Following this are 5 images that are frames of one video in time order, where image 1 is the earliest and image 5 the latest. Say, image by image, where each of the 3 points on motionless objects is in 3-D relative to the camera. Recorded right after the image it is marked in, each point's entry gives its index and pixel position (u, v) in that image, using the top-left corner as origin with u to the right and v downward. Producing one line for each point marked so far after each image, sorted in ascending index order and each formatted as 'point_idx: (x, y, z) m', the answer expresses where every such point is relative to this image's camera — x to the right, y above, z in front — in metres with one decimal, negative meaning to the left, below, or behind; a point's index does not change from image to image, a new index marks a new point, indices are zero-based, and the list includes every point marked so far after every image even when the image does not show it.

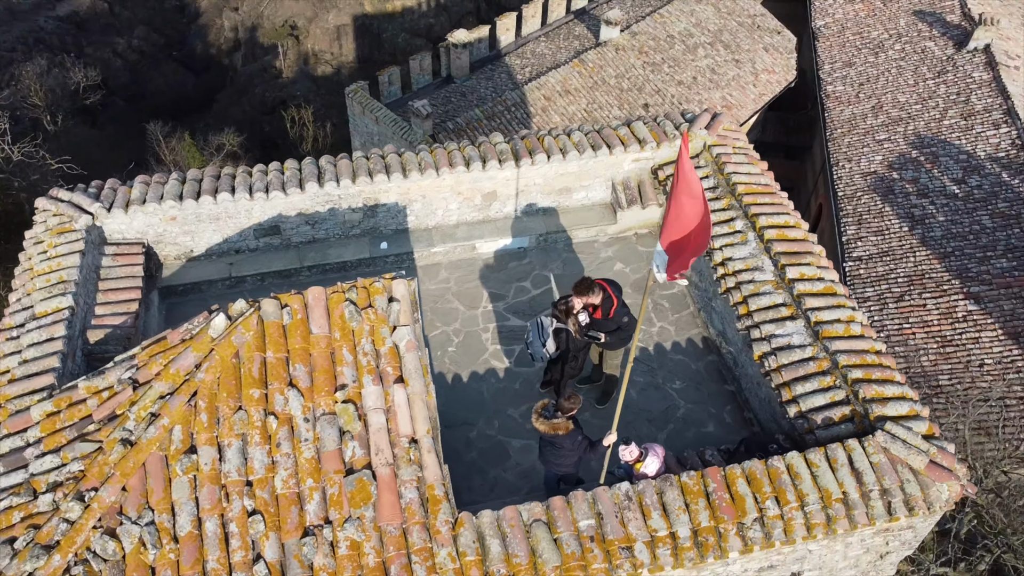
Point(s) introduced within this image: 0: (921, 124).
0: (+8.4, +3.4, +16.6) m
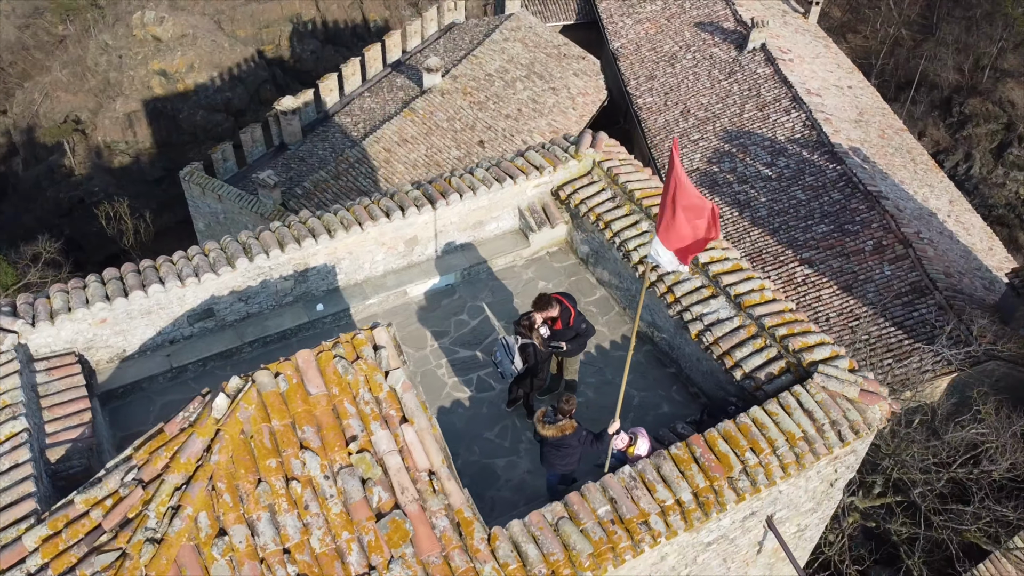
0: (+4.9, +3.8, +18.5) m
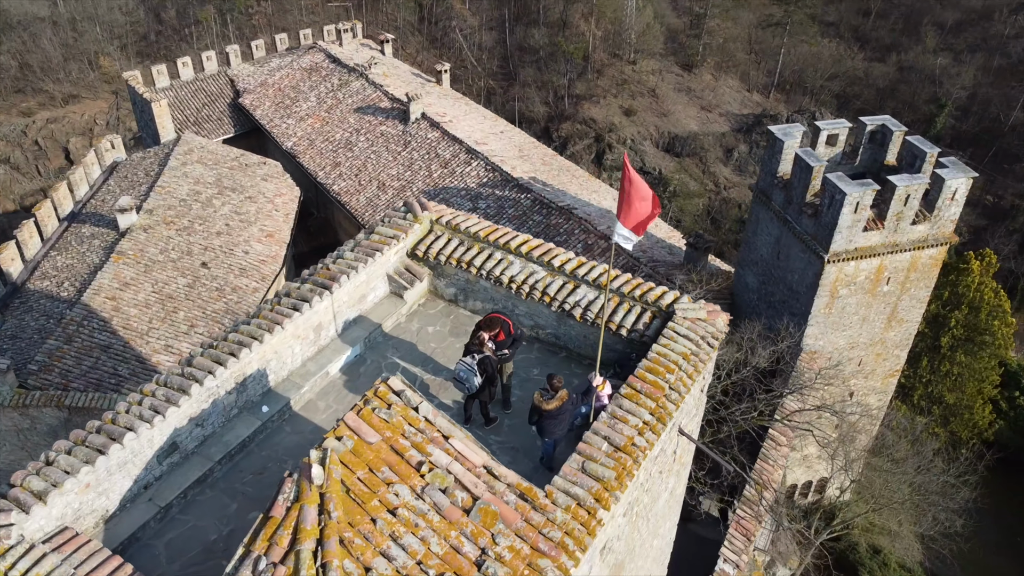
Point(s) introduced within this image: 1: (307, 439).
0: (-2.3, +2.7, +20.7) m
1: (-1.7, -1.3, +6.8) m
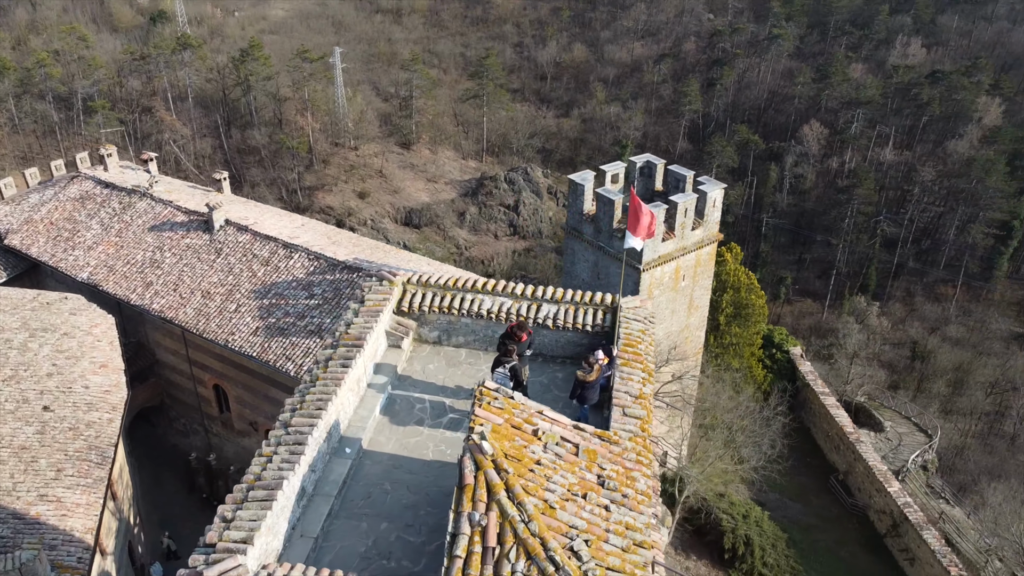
0: (-7.0, +0.1, +21.4) m
1: (-1.3, -1.8, +8.3) m
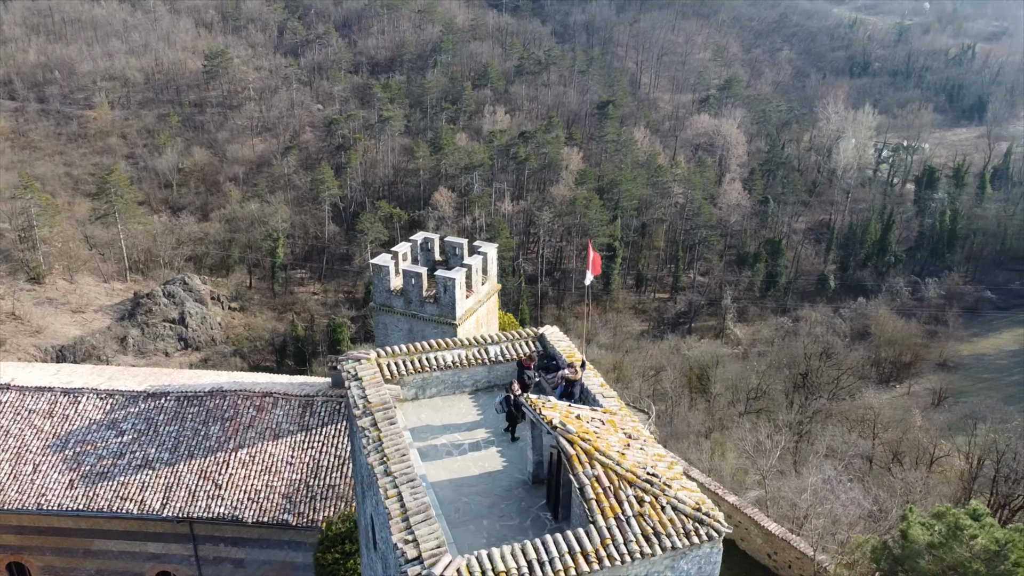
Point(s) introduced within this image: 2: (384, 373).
0: (-11.7, -3.8, +20.0) m
1: (-0.8, -2.6, +10.6) m
2: (-2.0, -1.3, +12.1) m
